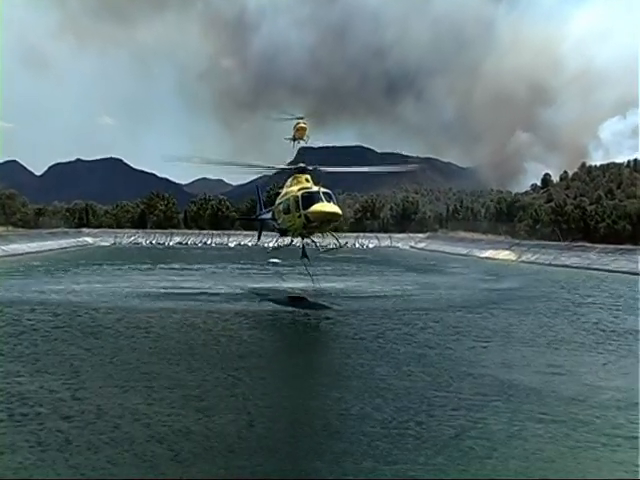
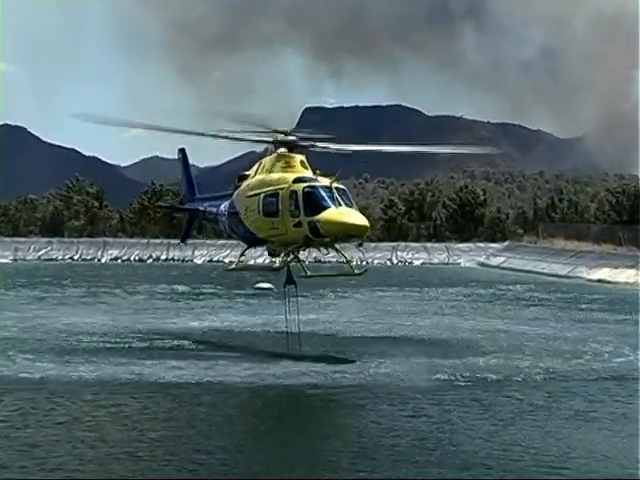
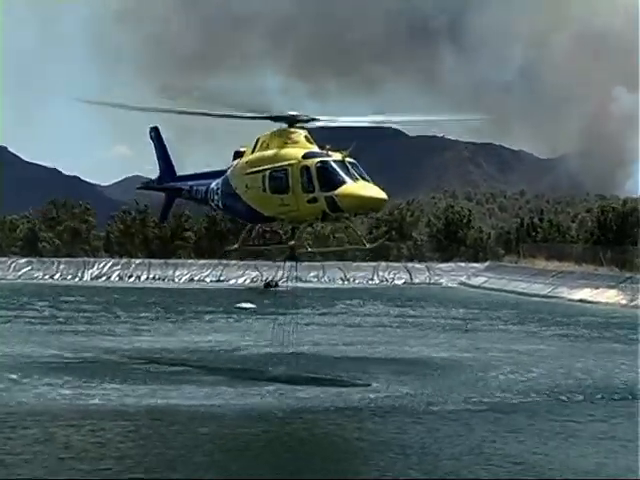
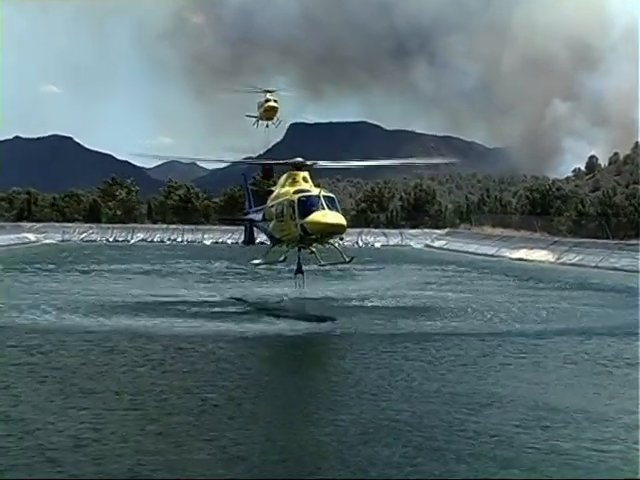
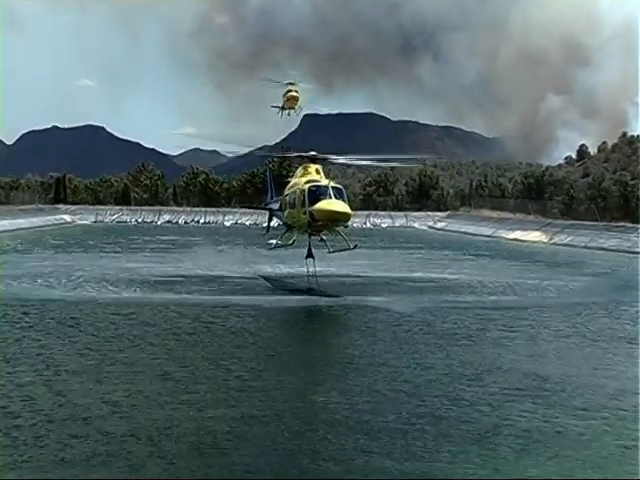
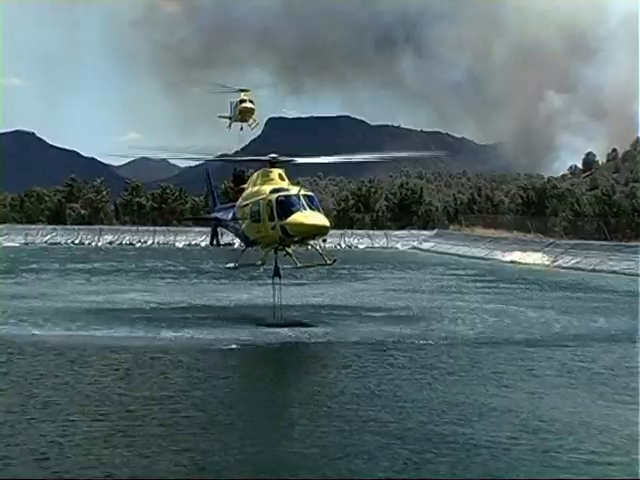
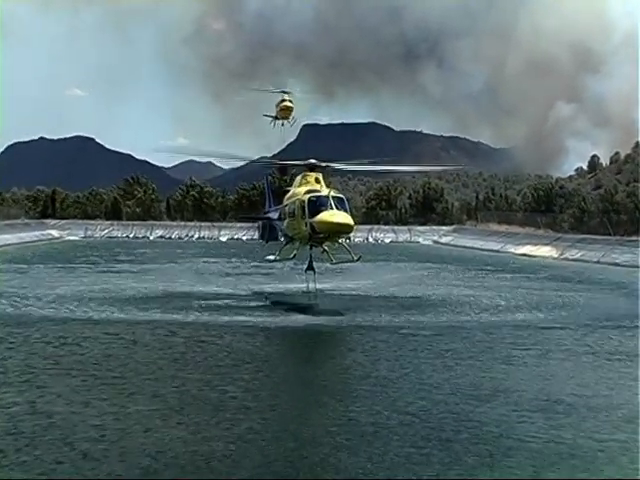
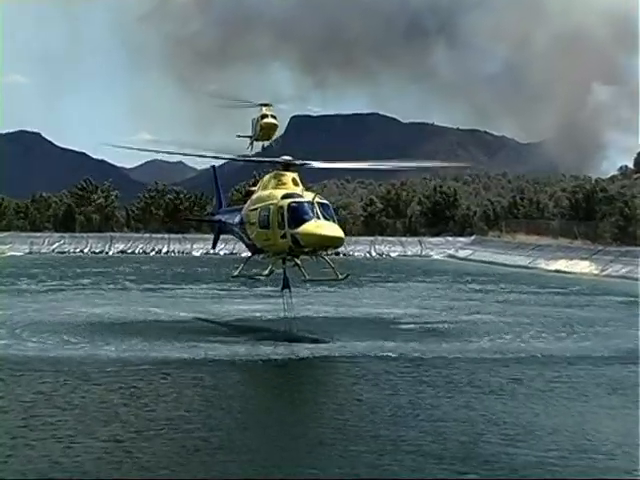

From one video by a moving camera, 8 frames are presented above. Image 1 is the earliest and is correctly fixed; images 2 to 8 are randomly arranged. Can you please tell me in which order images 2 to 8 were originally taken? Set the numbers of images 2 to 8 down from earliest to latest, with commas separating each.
5, 7, 4, 6, 8, 2, 3
